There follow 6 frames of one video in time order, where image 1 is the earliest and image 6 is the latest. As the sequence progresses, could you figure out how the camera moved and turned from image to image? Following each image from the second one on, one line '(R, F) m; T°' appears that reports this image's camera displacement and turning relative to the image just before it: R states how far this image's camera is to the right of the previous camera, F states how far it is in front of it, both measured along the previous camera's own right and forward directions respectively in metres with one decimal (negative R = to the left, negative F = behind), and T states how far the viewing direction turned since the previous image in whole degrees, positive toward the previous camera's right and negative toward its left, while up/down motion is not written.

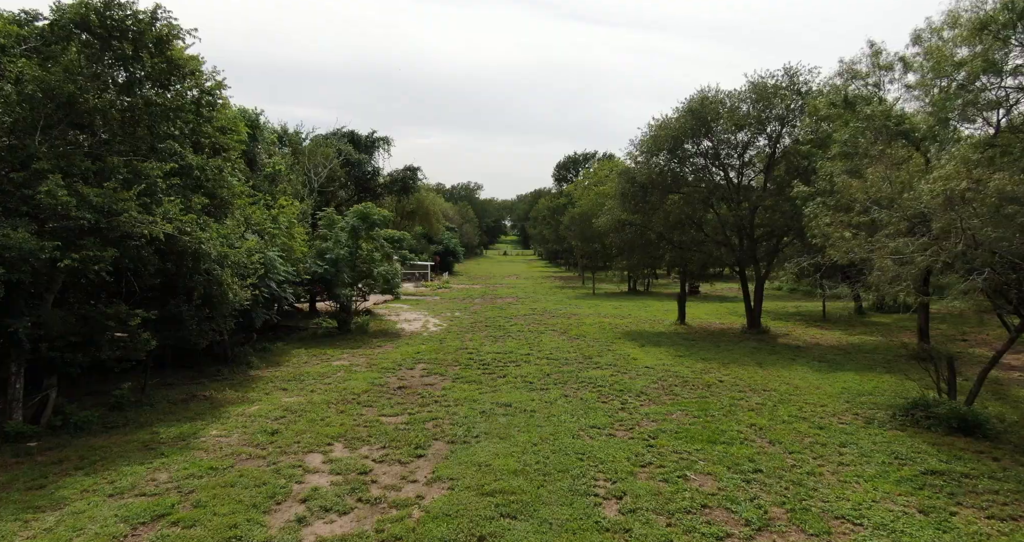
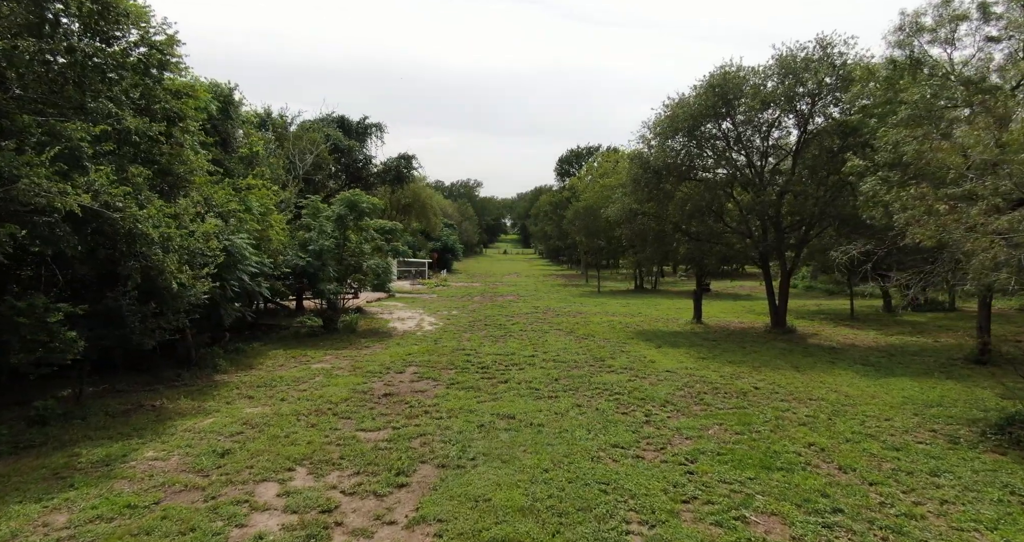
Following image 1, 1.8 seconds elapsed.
(-0.1, +1.6) m; 0°
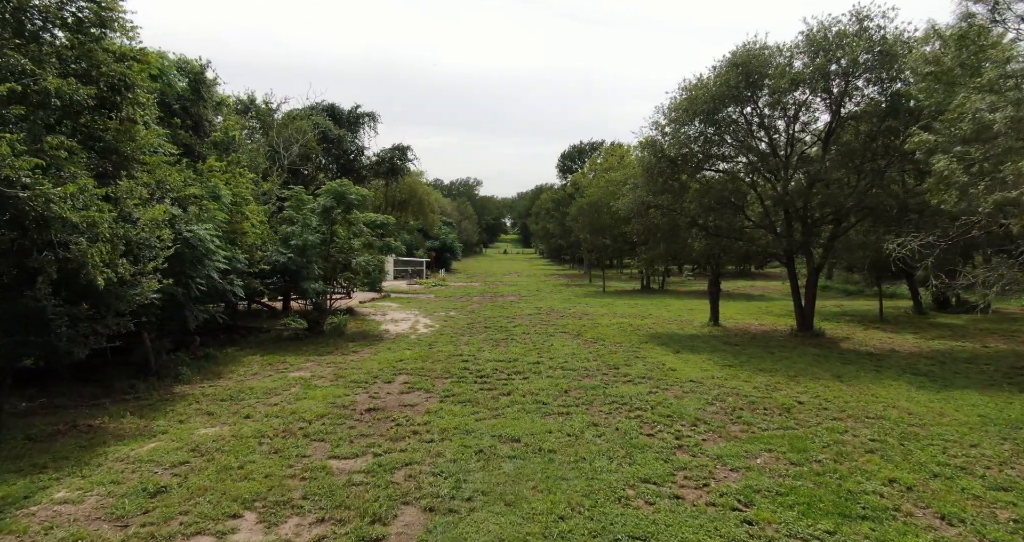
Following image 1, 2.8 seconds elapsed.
(-0.1, +1.4) m; 0°
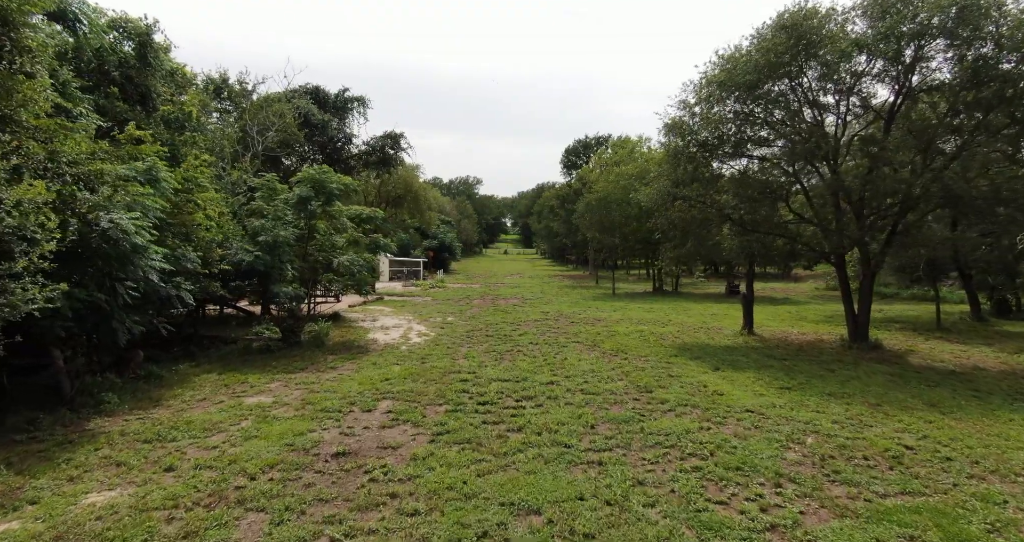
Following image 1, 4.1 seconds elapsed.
(-0.1, +2.2) m; 0°
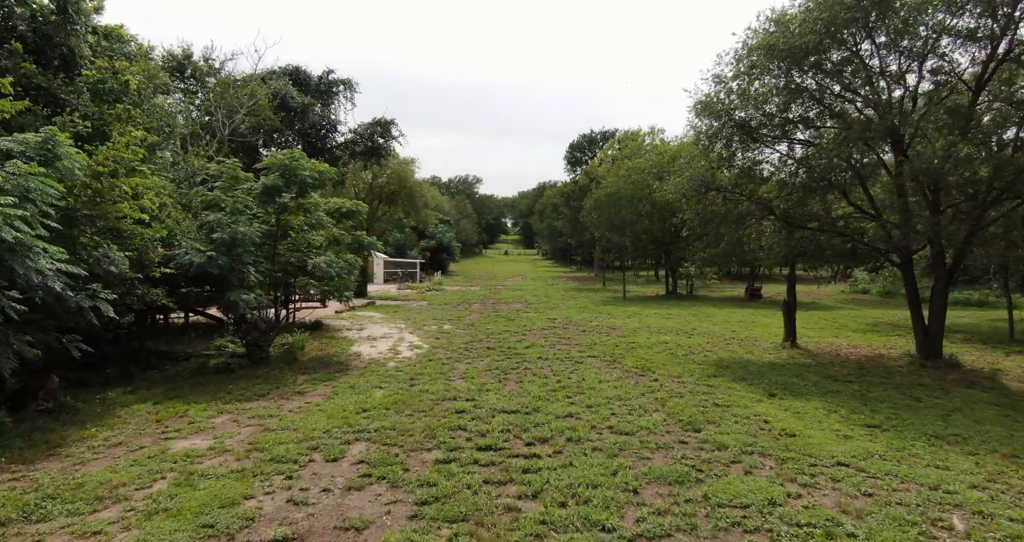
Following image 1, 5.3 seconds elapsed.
(-0.1, +2.1) m; 0°
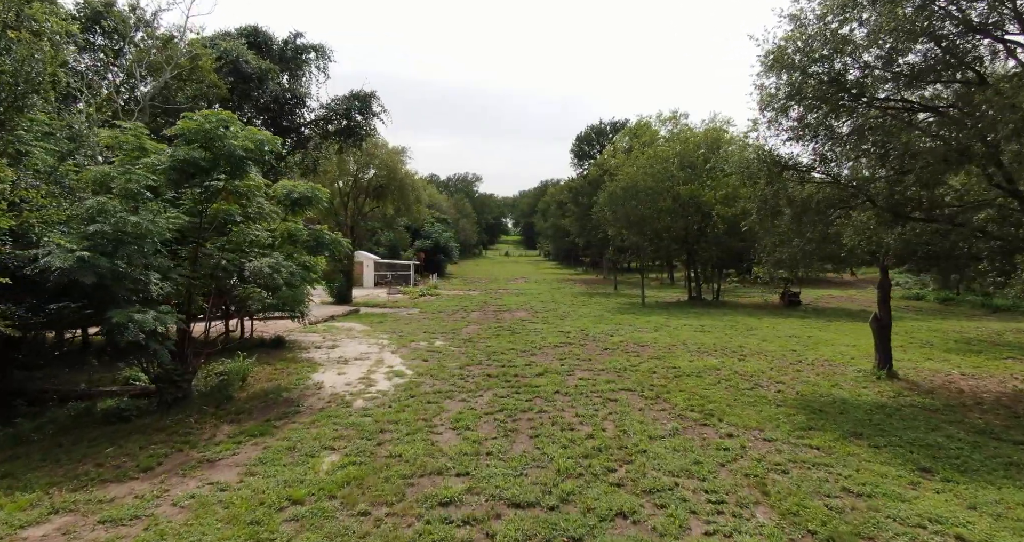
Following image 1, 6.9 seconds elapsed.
(-0.1, +3.2) m; 0°
